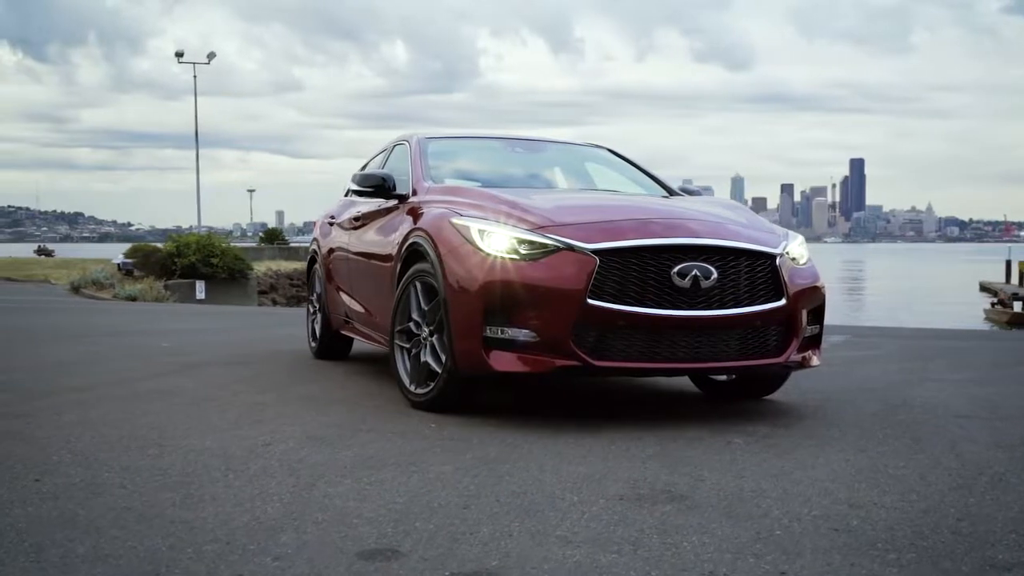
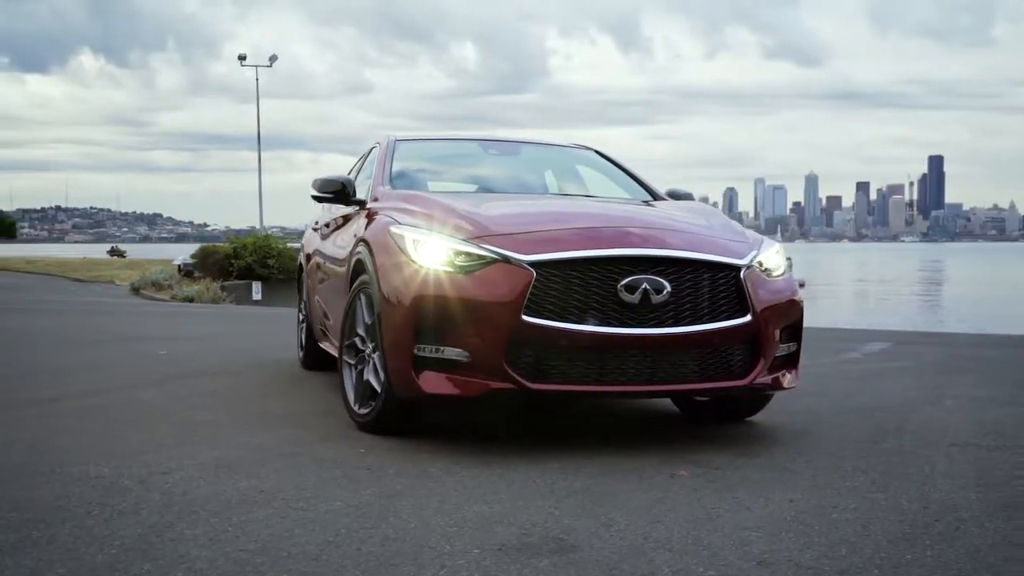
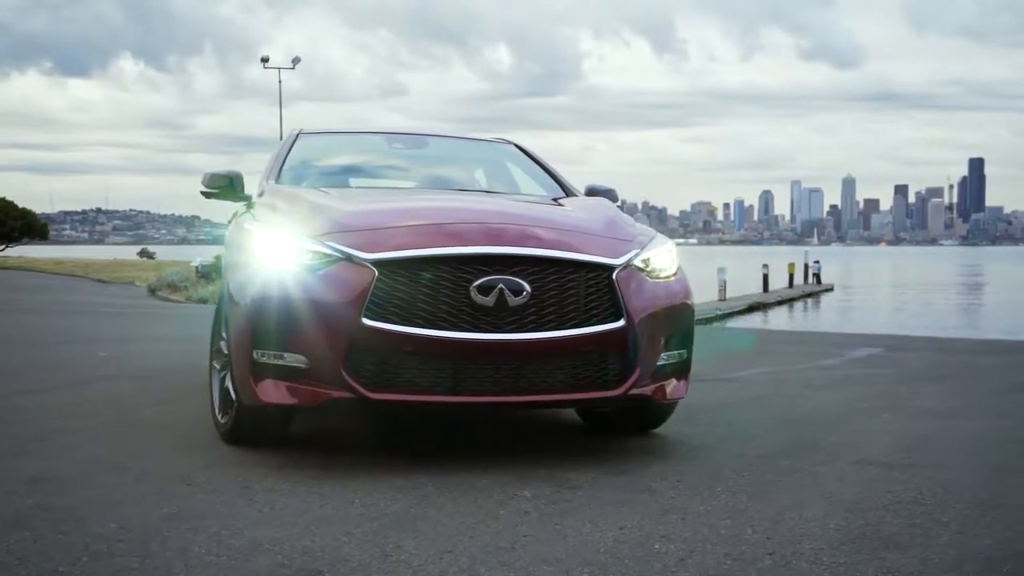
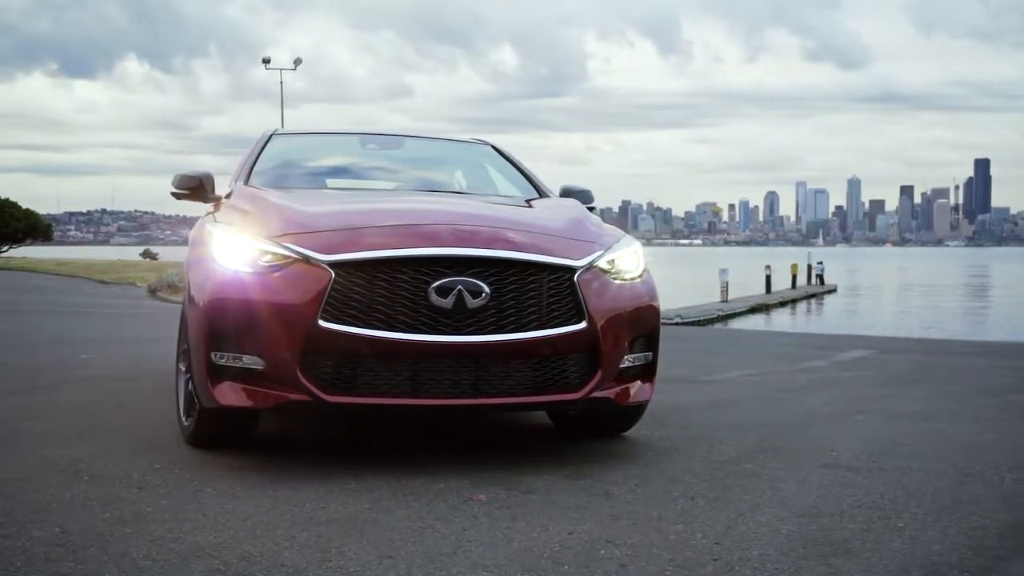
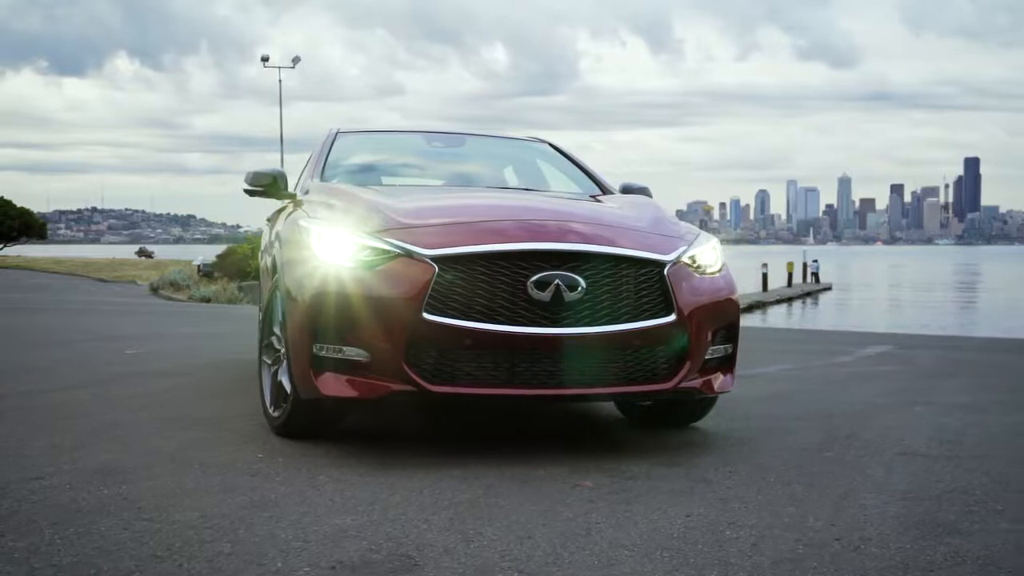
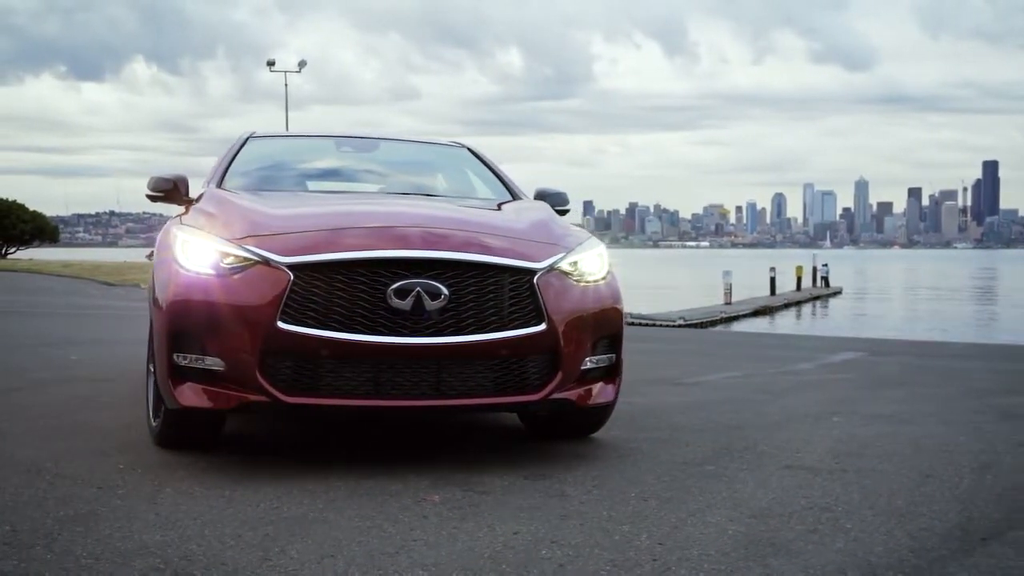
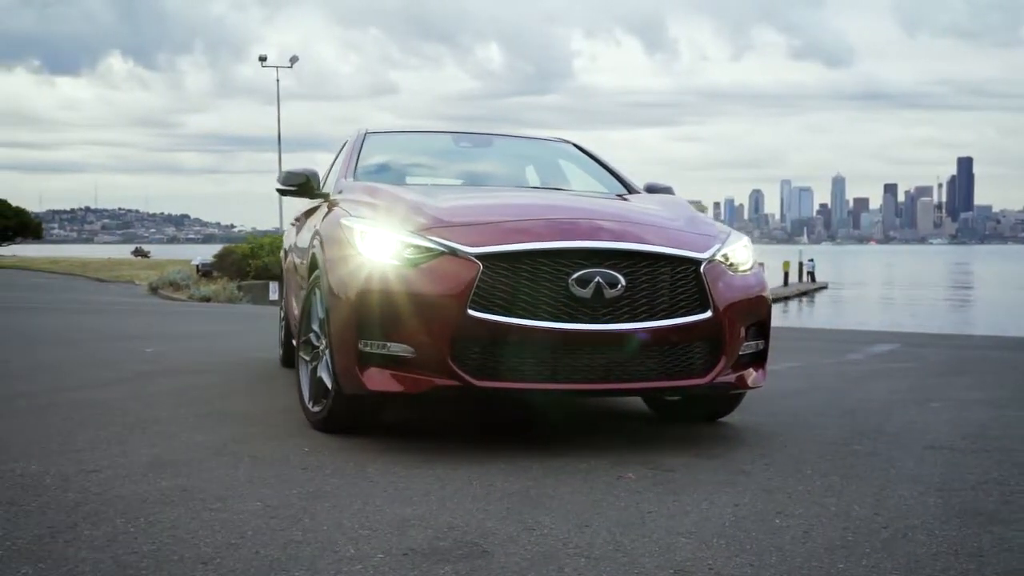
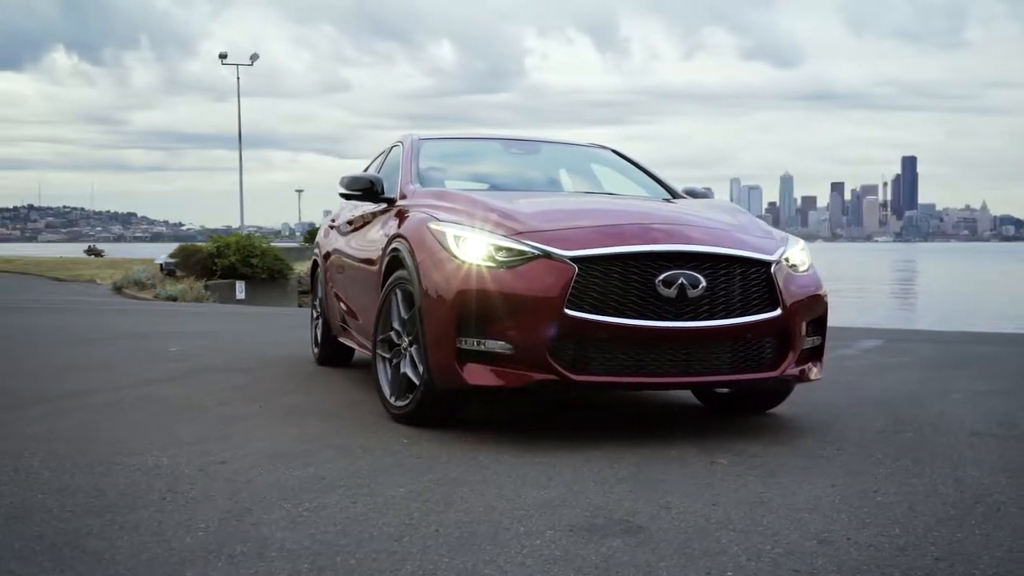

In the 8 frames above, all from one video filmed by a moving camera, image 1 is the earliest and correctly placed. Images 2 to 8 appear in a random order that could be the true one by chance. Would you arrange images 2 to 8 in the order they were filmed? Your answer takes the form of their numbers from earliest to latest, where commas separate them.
8, 2, 7, 5, 3, 4, 6
